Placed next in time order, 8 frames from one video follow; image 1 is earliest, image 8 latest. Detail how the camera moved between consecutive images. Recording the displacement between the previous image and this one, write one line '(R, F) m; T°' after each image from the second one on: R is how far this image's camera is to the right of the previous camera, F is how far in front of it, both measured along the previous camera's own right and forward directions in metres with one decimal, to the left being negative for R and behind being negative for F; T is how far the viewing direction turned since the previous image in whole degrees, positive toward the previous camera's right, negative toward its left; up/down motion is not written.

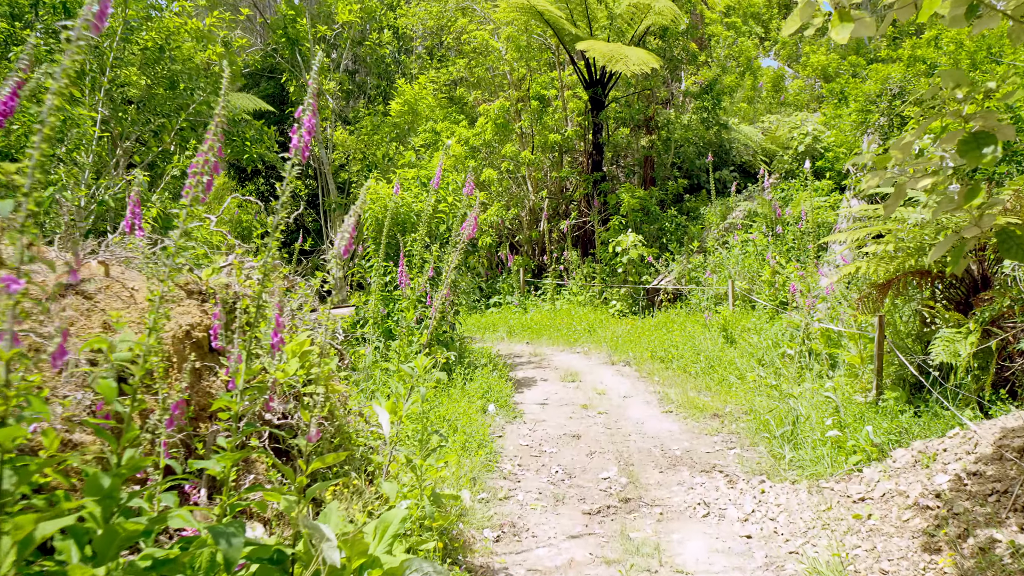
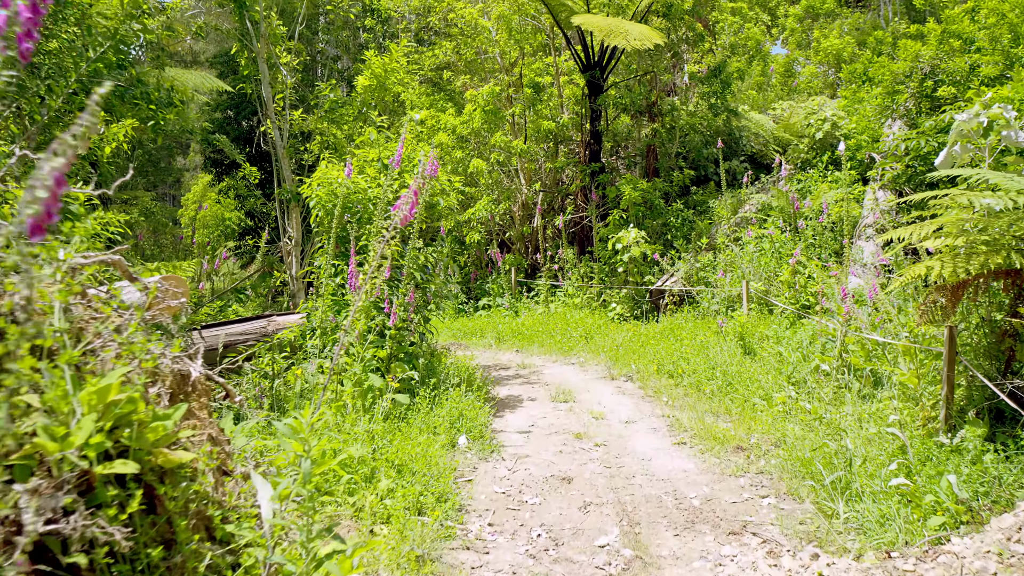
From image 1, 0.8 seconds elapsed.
(+0.1, +1.1) m; 0°
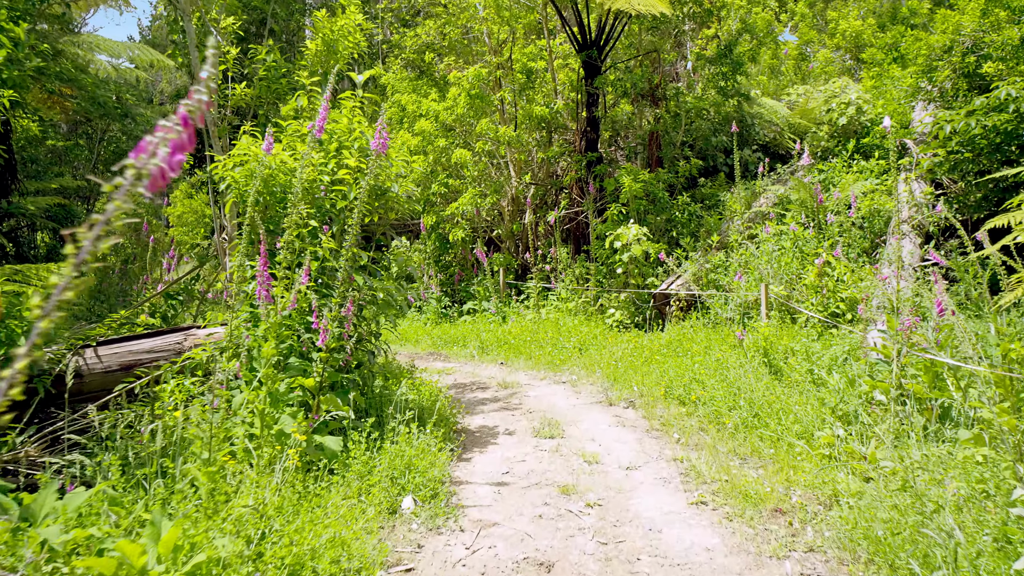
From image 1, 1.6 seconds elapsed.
(+0.1, +1.2) m; 0°
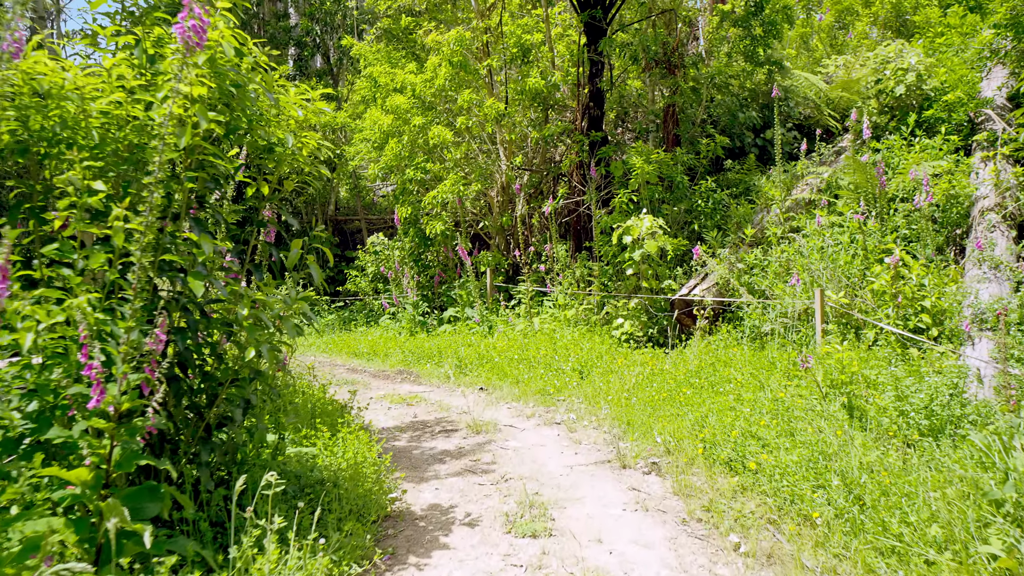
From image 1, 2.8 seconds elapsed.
(+0.1, +1.7) m; 0°
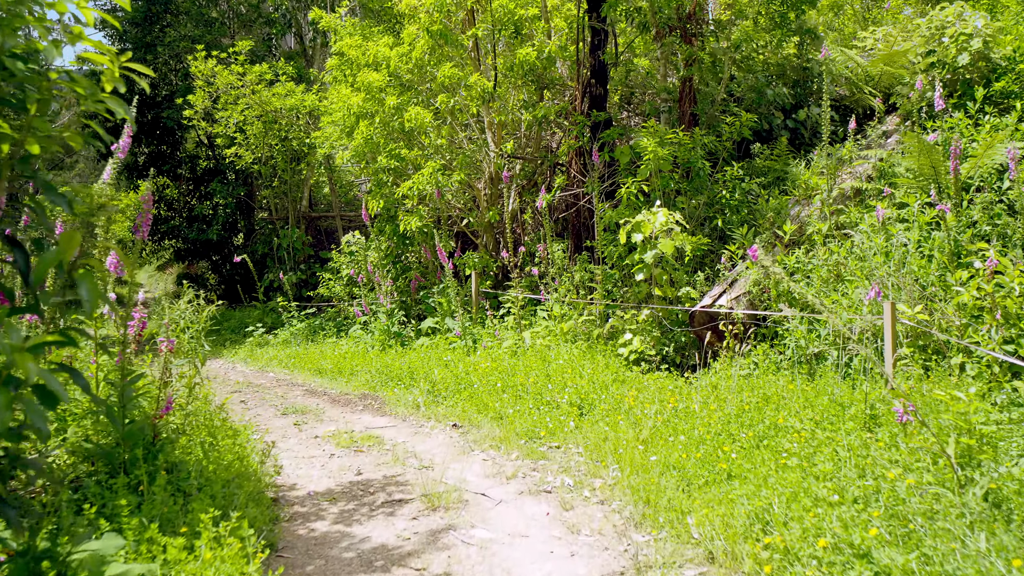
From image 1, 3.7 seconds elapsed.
(+0.1, +1.3) m; 0°
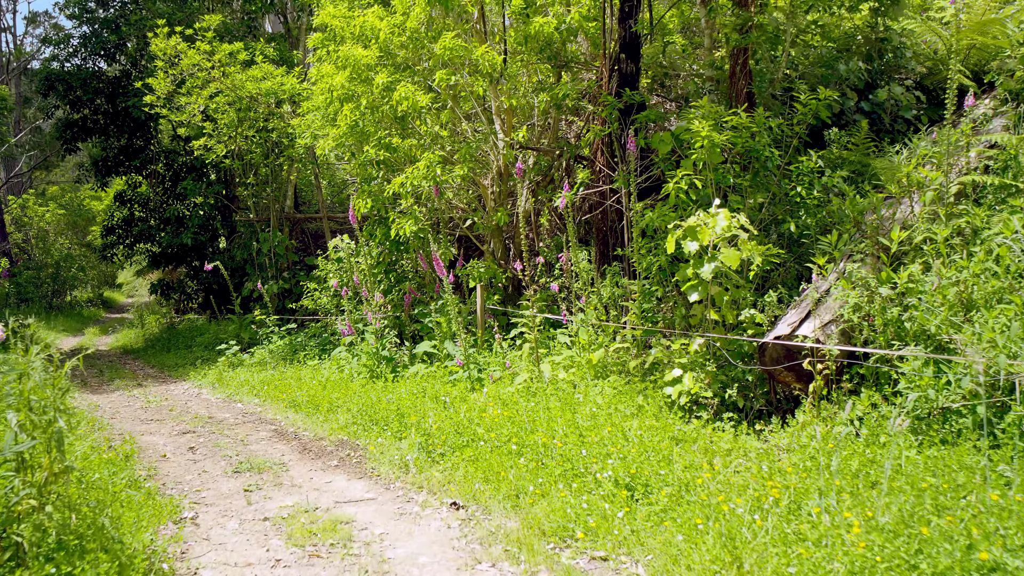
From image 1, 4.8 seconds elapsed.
(-0.1, +1.4) m; 0°
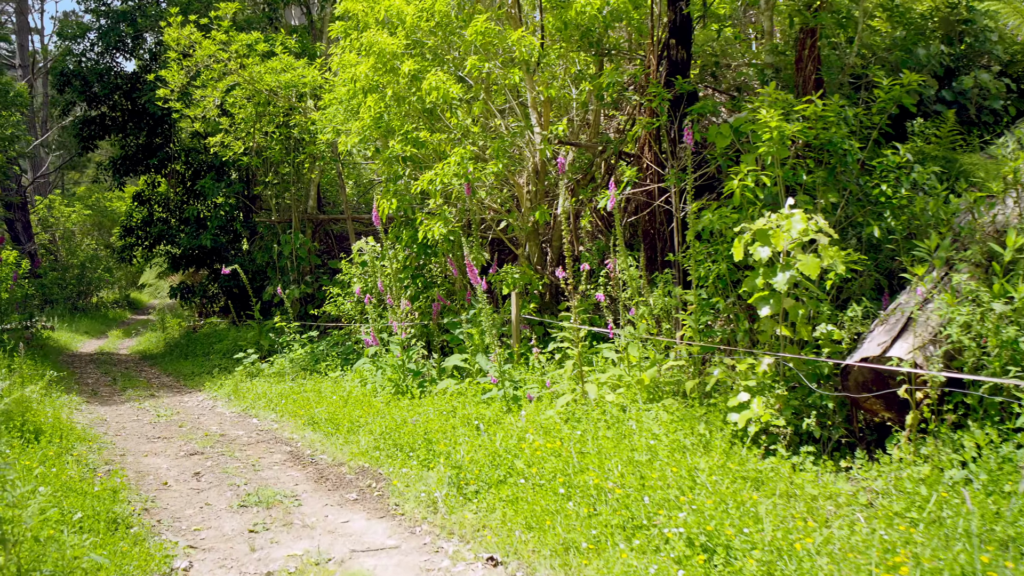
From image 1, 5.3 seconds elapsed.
(-0.1, +0.6) m; -2°
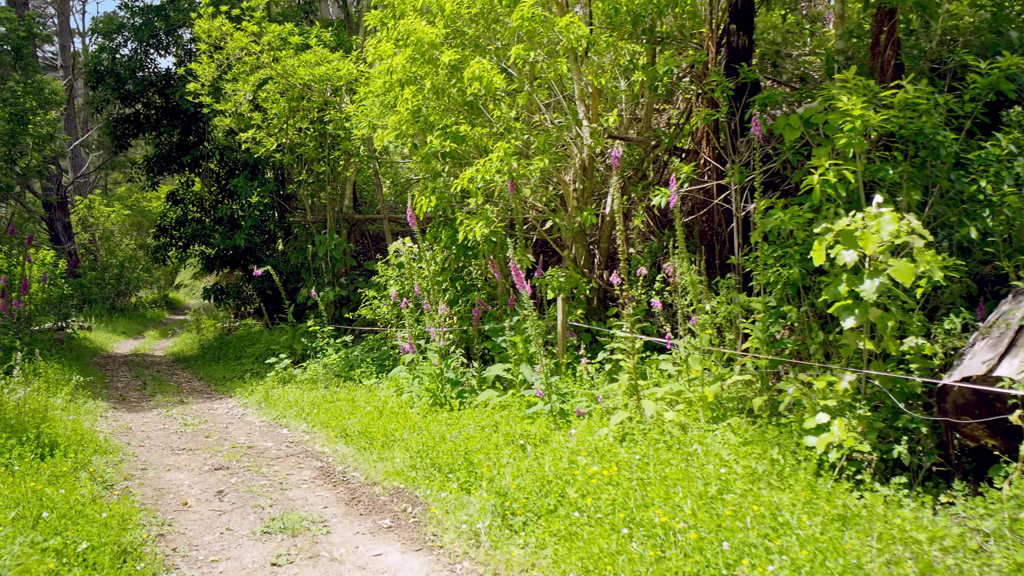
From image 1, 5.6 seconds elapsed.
(-0.1, +0.4) m; -2°
